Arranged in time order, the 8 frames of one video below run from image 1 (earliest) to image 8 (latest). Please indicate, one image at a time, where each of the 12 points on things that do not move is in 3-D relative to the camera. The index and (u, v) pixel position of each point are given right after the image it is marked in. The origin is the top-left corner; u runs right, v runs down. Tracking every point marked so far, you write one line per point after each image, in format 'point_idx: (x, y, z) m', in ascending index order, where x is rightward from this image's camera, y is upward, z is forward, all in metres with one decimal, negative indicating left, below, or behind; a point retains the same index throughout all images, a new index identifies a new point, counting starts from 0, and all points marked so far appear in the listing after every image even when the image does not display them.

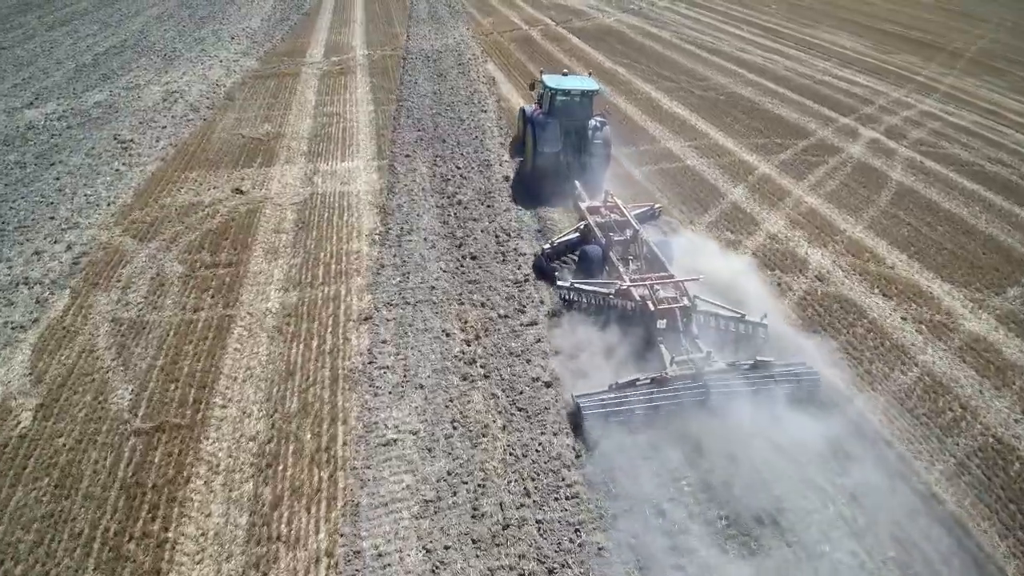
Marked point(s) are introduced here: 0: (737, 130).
0: (+6.4, +4.5, +17.1) m
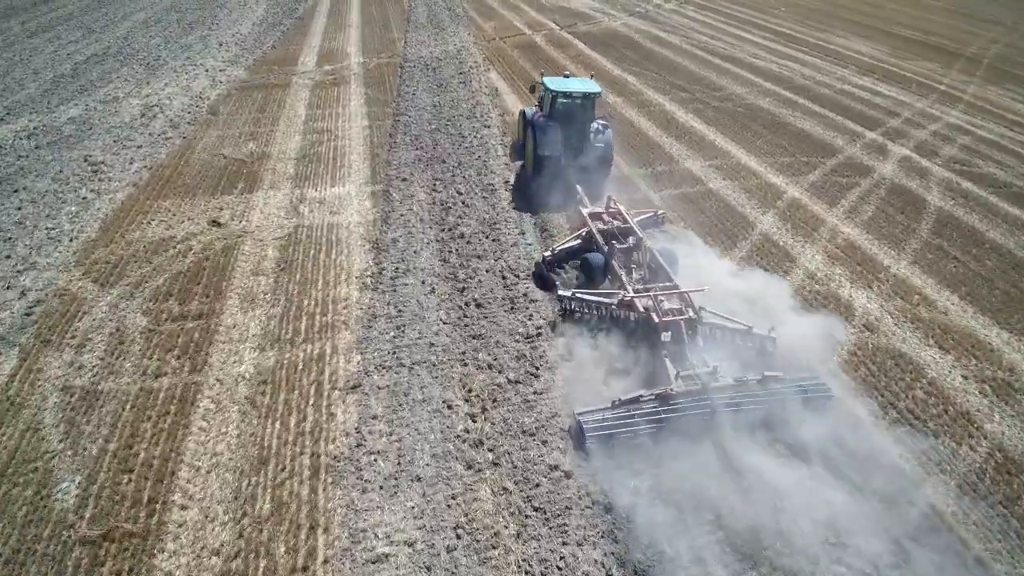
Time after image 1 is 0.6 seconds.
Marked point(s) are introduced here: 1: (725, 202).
0: (+6.5, +3.7, +15.9) m
1: (+4.6, +1.8, +12.8) m
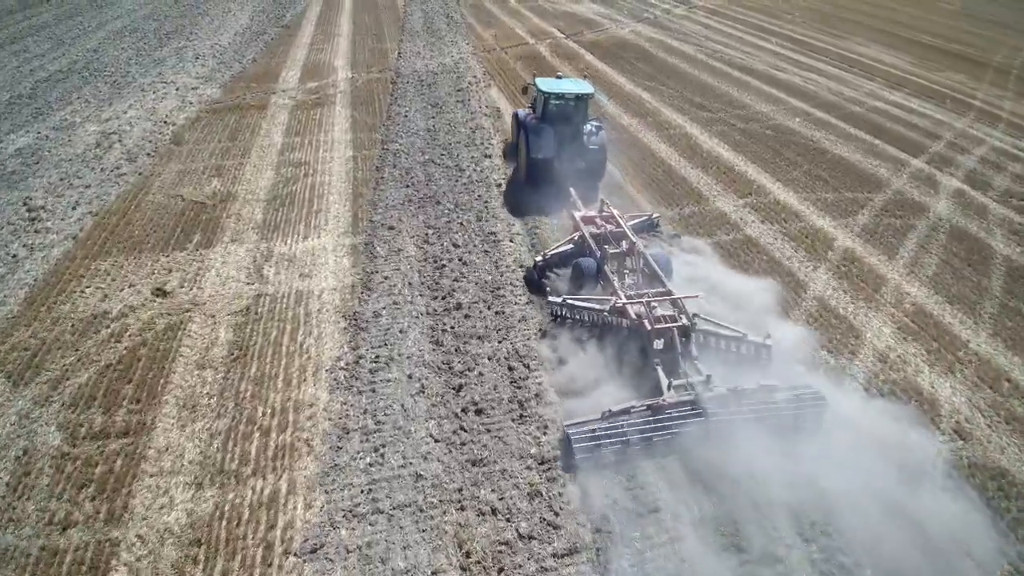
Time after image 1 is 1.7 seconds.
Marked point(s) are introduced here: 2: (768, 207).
0: (+6.6, +2.5, +14.1) m
1: (+4.7, +0.6, +11.0) m
2: (+5.4, +1.7, +12.7) m
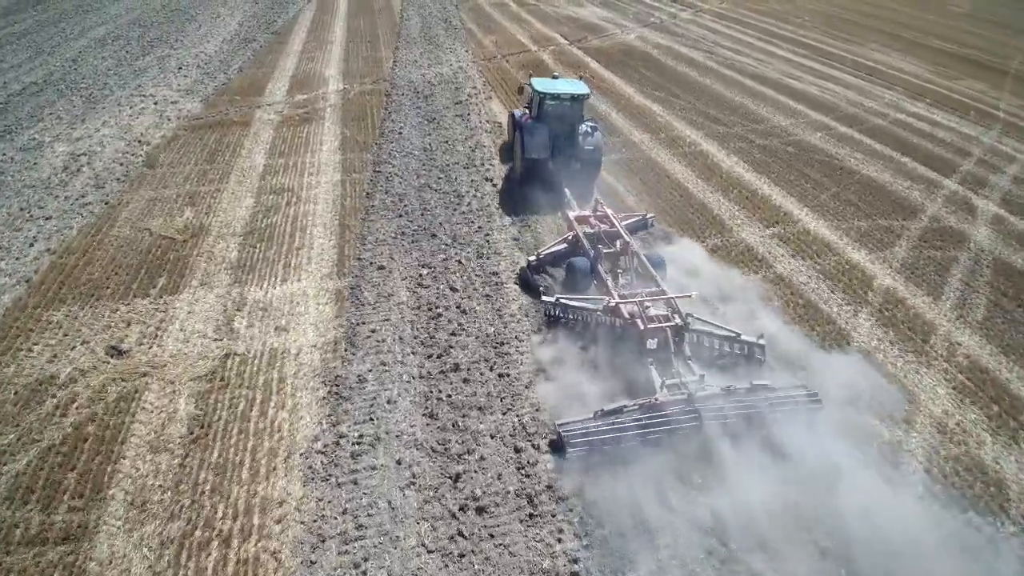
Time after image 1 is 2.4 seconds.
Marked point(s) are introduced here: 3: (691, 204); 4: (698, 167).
0: (+6.6, +1.8, +13.0) m
1: (+4.7, -0.2, +9.9) m
2: (+5.4, +0.9, +11.6) m
3: (+3.7, +1.8, +12.7) m
4: (+4.4, +2.9, +14.4) m
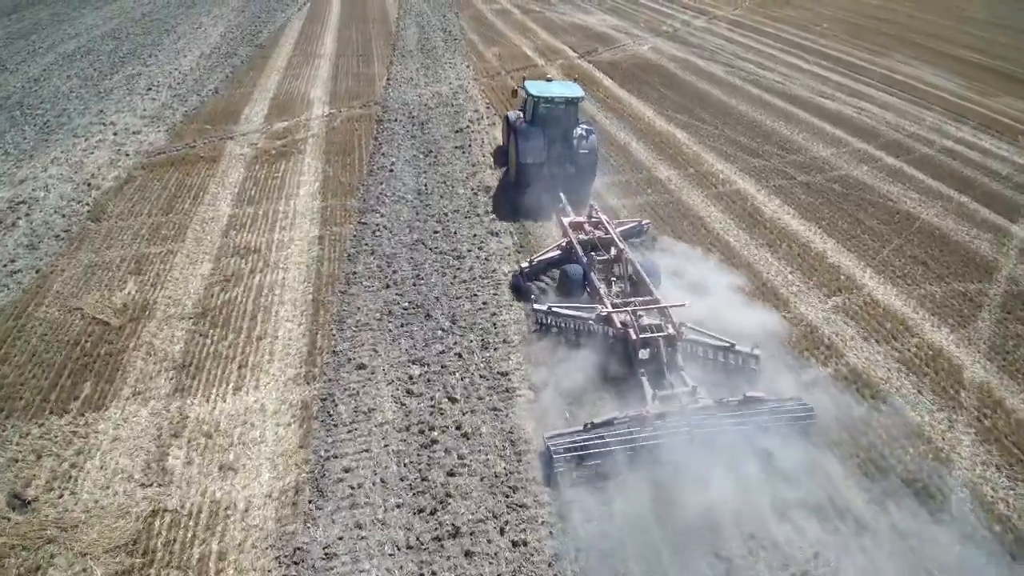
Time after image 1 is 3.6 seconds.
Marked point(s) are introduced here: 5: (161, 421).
0: (+6.8, +0.5, +11.1) m
1: (+4.9, -1.5, +8.0) m
2: (+5.6, -0.4, +9.7) m
3: (+3.8, +0.4, +10.8) m
4: (+4.5, +1.5, +12.5) m
5: (-4.0, -1.6, +7.1) m
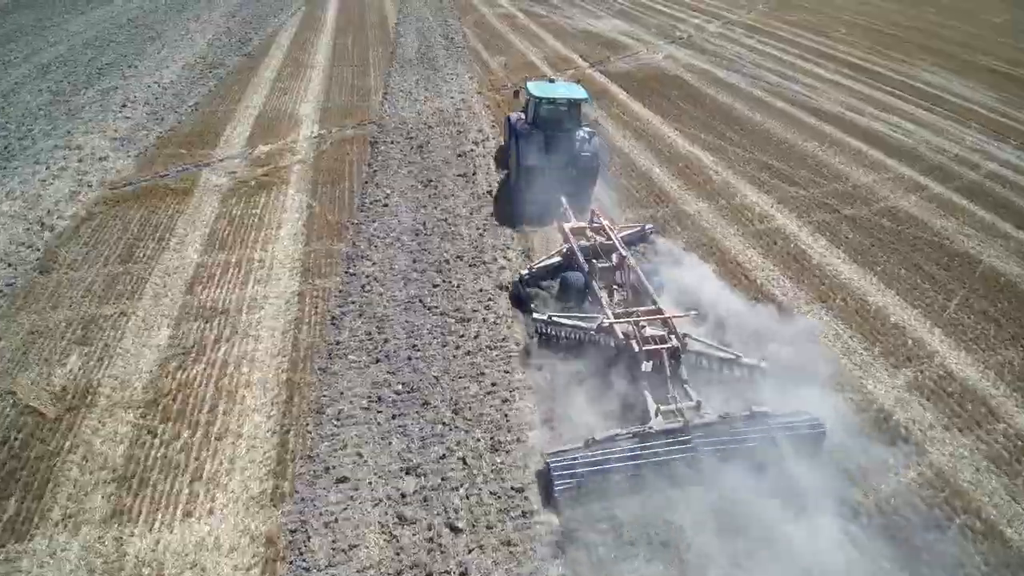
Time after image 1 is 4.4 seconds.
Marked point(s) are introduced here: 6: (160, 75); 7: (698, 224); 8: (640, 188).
0: (+7.0, -0.5, +9.6) m
1: (+5.1, -2.5, +6.5) m
2: (+5.7, -1.4, +8.2) m
3: (+4.0, -0.6, +9.3) m
4: (+4.7, +0.6, +11.0) m
5: (-3.9, -2.5, +5.6) m
6: (-11.3, +6.8, +19.5) m
7: (+3.6, +1.2, +12.0) m
8: (+2.9, +2.2, +13.4) m
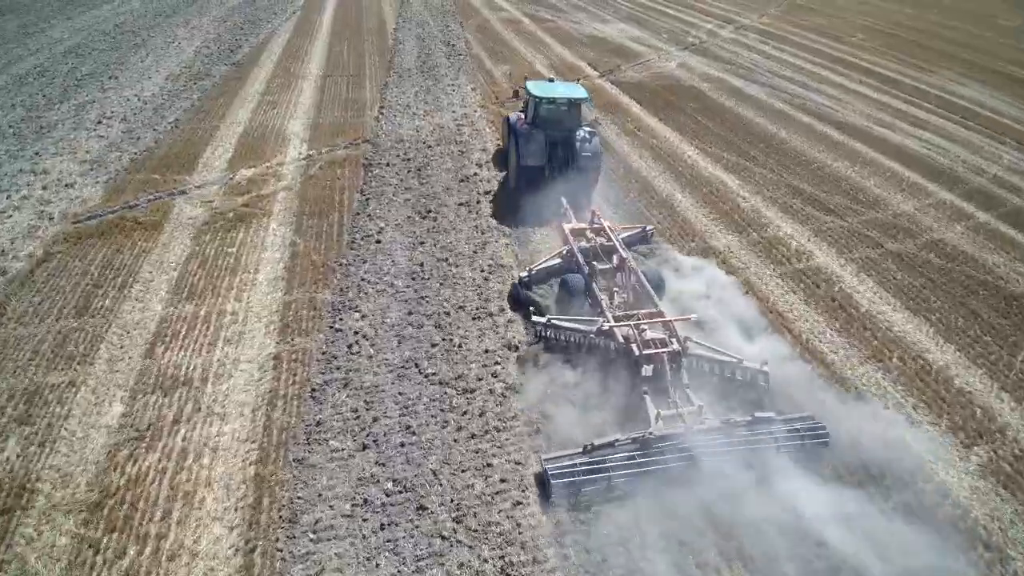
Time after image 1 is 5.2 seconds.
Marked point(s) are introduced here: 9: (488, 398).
0: (+7.1, -1.3, +8.3) m
1: (+5.2, -3.3, +5.3) m
2: (+5.9, -2.2, +7.0) m
3: (+4.2, -1.4, +8.1) m
4: (+4.9, -0.3, +9.7) m
5: (-3.7, -3.4, +4.4) m
6: (-11.1, +6.0, +18.3) m
7: (+3.7, +0.4, +10.8) m
8: (+3.0, +1.4, +12.2) m
9: (-0.2, -1.5, +7.2) m
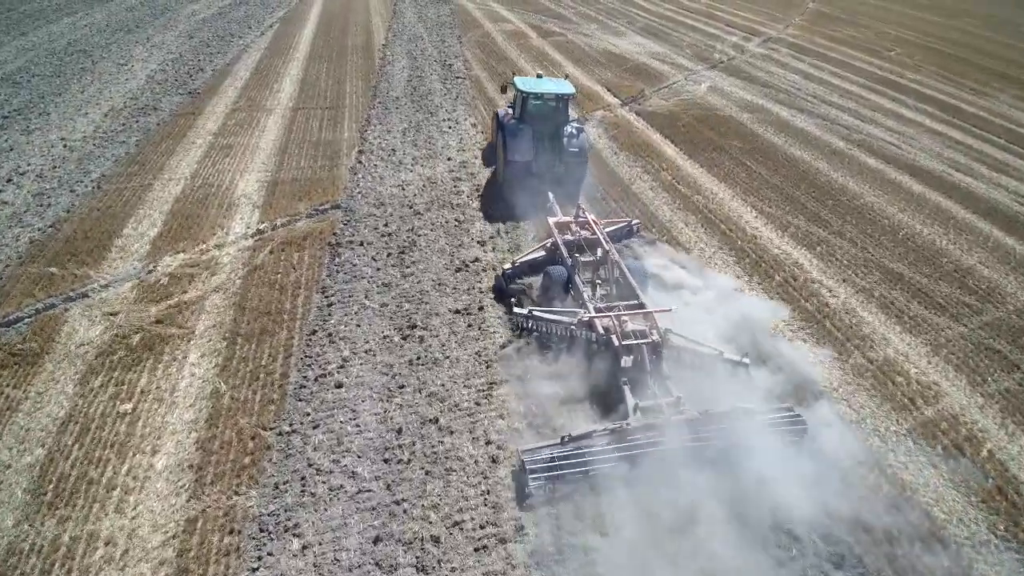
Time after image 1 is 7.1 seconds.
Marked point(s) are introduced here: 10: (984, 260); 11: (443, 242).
0: (+7.3, -3.3, +5.4) m
1: (+5.4, -5.3, +2.3) m
2: (+6.1, -4.2, +4.0) m
3: (+4.4, -3.4, +5.1) m
4: (+5.1, -2.3, +6.8) m
5: (-3.5, -5.4, +1.4) m
6: (-11.0, +4.0, +15.2) m
7: (+3.9, -1.6, +7.8) m
8: (+3.2, -0.6, +9.2) m
9: (0.0, -3.6, +4.2) m
10: (+8.5, +0.4, +11.0) m
11: (-1.2, +0.7, +10.6) m
